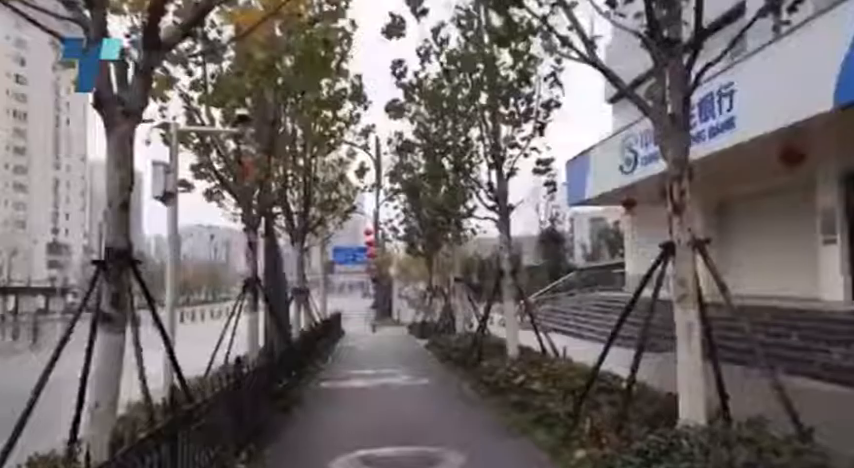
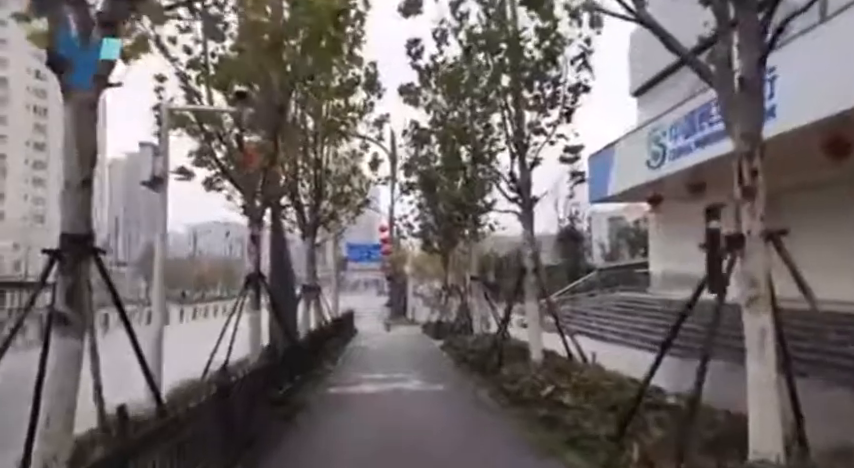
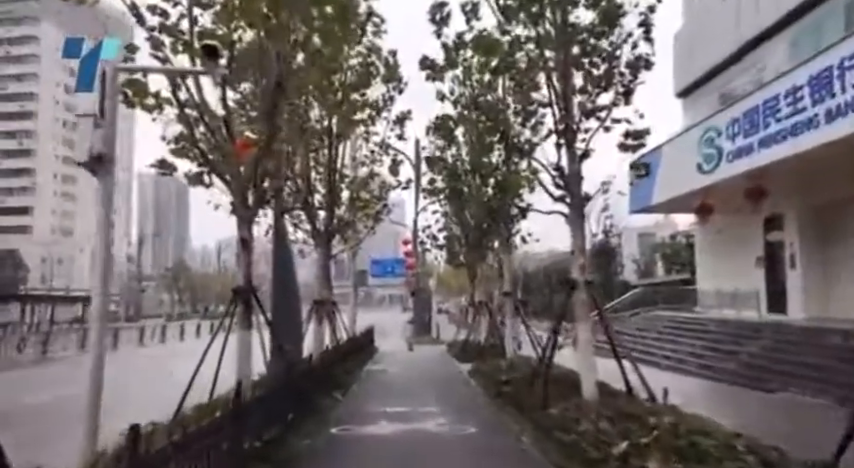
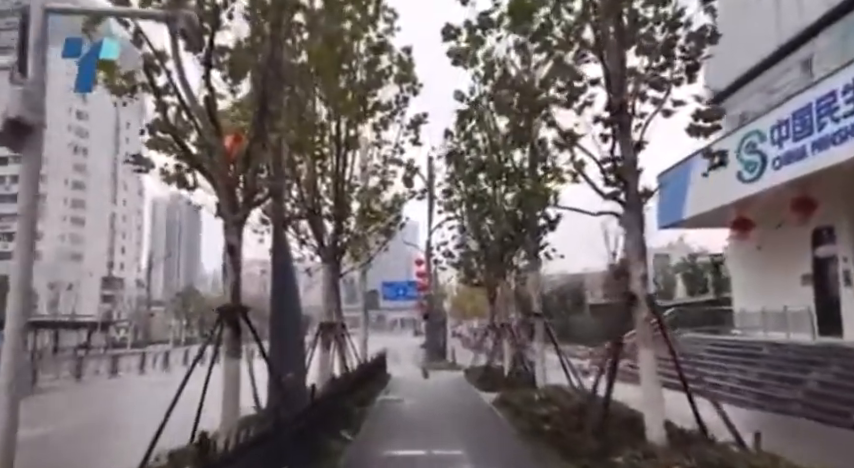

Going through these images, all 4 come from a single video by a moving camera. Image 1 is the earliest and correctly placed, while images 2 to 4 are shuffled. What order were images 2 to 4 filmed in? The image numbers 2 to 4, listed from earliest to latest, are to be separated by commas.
2, 3, 4
